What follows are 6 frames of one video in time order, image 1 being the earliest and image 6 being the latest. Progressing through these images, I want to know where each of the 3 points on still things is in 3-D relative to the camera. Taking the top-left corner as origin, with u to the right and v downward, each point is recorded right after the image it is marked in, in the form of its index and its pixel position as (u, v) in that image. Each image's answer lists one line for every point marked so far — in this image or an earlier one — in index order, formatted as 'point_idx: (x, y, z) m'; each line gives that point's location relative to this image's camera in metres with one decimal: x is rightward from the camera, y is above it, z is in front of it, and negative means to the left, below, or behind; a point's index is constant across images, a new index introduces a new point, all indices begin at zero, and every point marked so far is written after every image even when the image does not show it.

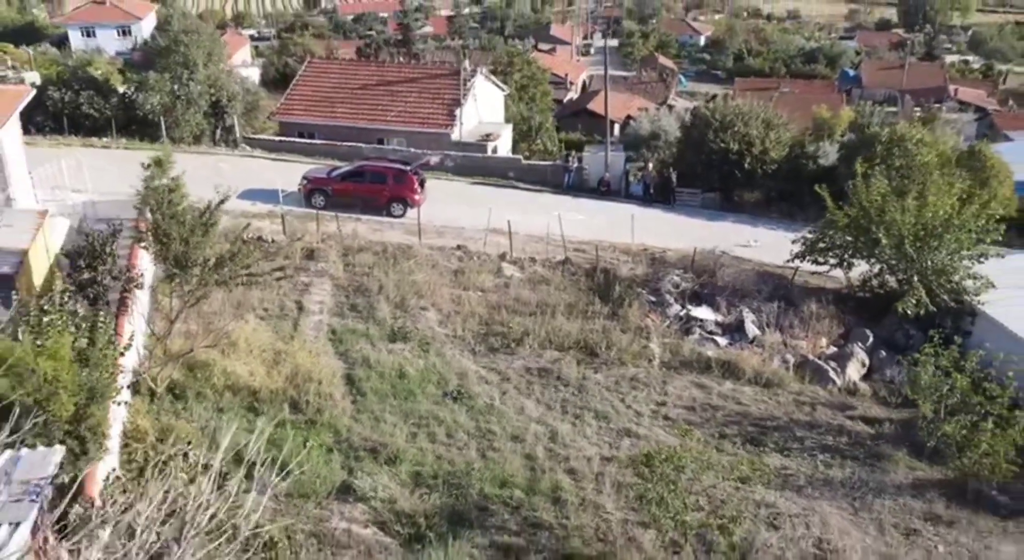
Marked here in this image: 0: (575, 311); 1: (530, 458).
0: (+0.8, -0.4, +12.0) m
1: (+0.2, -1.6, +8.7) m
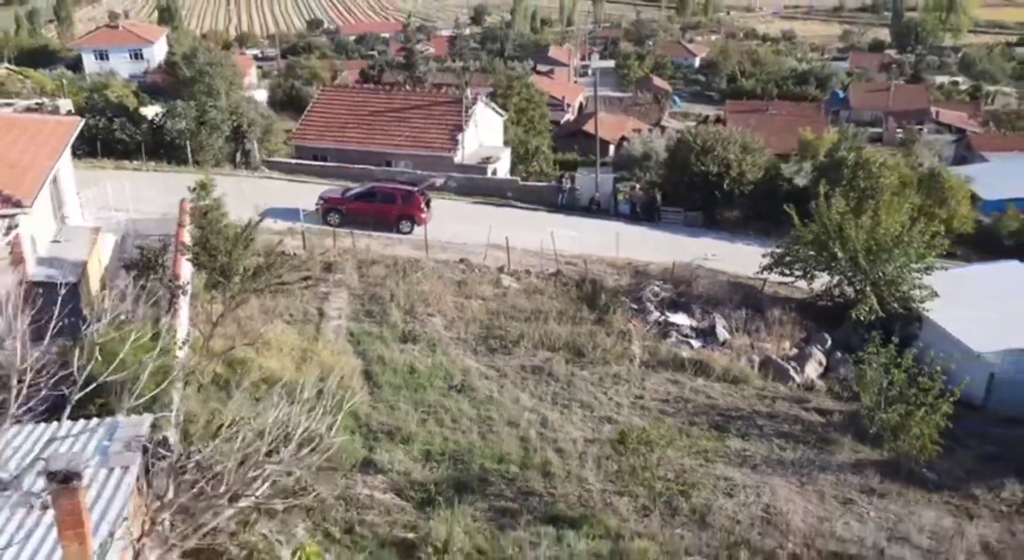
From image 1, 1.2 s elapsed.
0: (+0.7, -0.5, +13.4) m
1: (+0.1, -1.6, +10.1) m
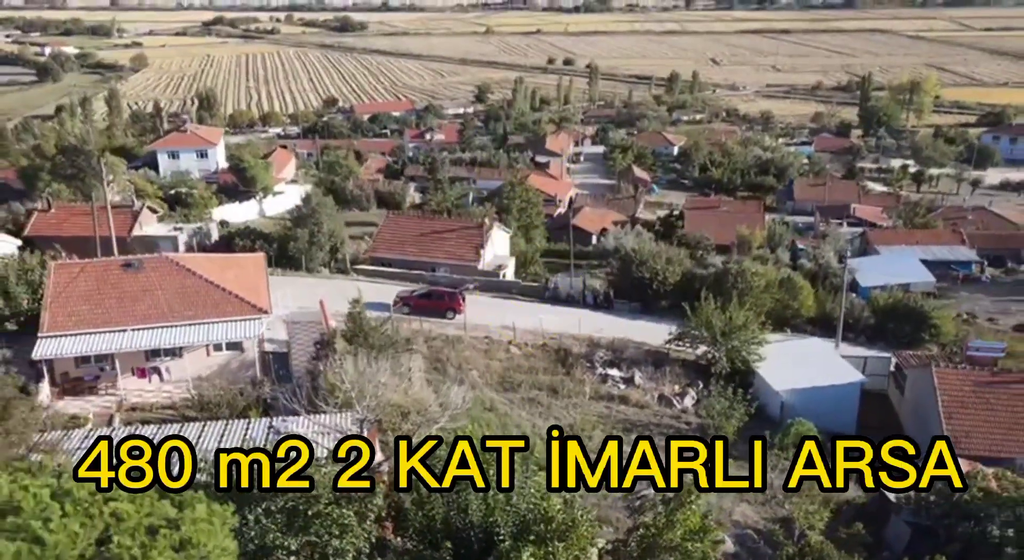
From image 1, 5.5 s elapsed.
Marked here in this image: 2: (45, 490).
0: (+0.9, -2.2, +23.2) m
1: (+0.2, -3.1, +19.8) m
2: (-4.5, -2.0, +9.3) m
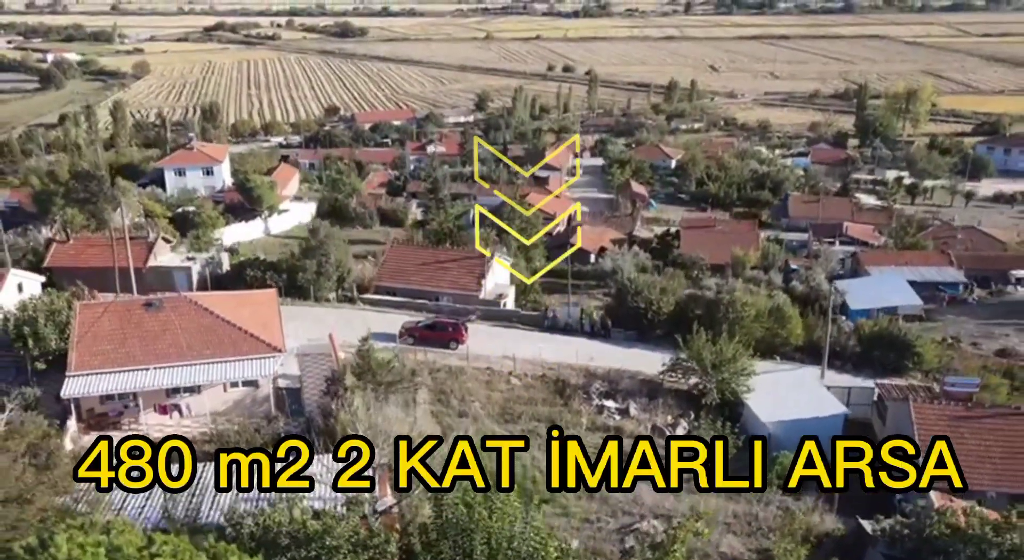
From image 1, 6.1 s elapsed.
0: (+0.9, -3.1, +24.3) m
1: (+0.3, -4.0, +21.0) m
2: (-4.5, -2.9, +10.4) m
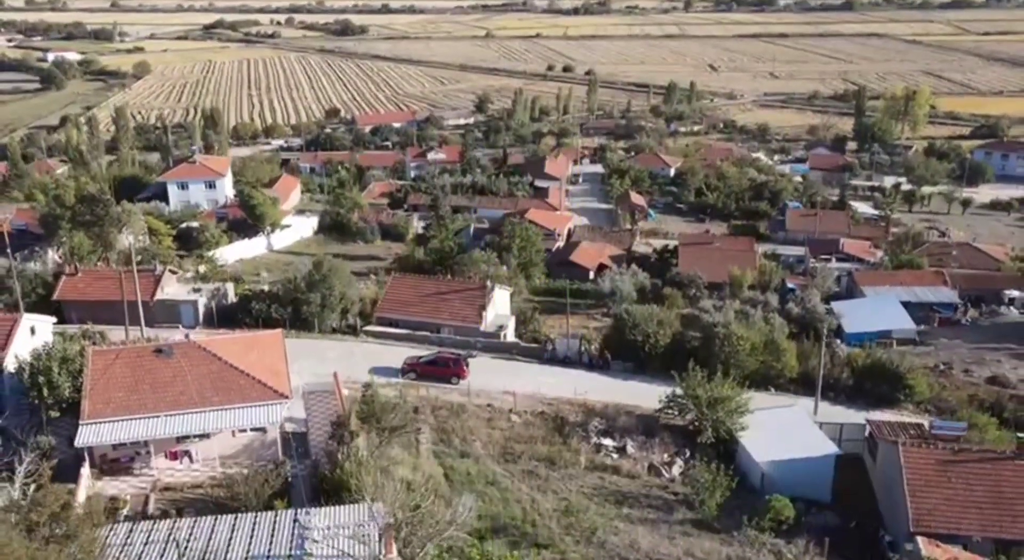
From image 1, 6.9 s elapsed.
0: (+0.9, -4.1, +25.0) m
1: (+0.3, -5.1, +21.6) m
2: (-4.5, -4.1, +11.1) m
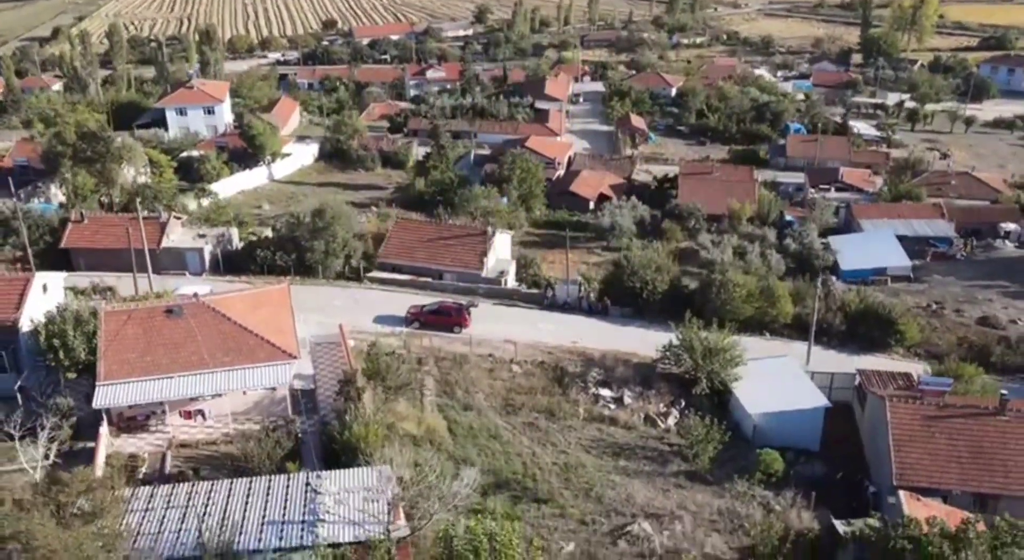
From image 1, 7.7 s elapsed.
0: (+0.9, -3.0, +25.8) m
1: (+0.3, -4.2, +22.5) m
2: (-4.5, -4.3, +12.0) m
